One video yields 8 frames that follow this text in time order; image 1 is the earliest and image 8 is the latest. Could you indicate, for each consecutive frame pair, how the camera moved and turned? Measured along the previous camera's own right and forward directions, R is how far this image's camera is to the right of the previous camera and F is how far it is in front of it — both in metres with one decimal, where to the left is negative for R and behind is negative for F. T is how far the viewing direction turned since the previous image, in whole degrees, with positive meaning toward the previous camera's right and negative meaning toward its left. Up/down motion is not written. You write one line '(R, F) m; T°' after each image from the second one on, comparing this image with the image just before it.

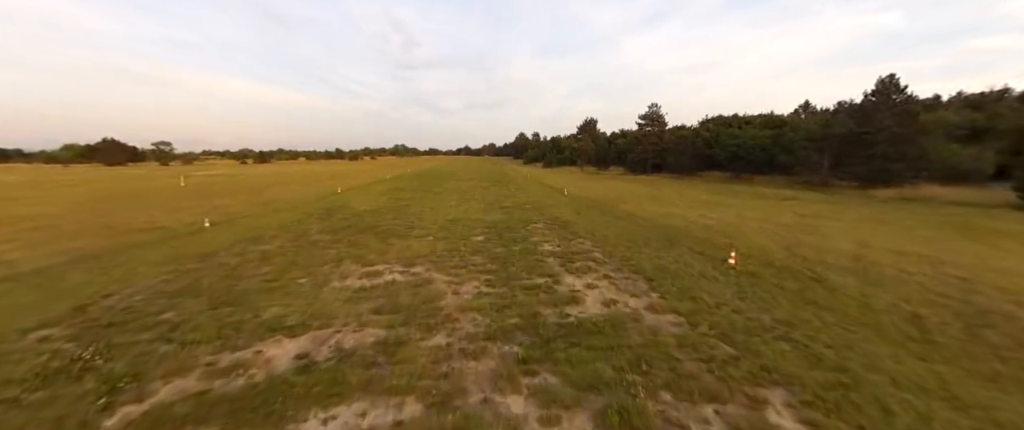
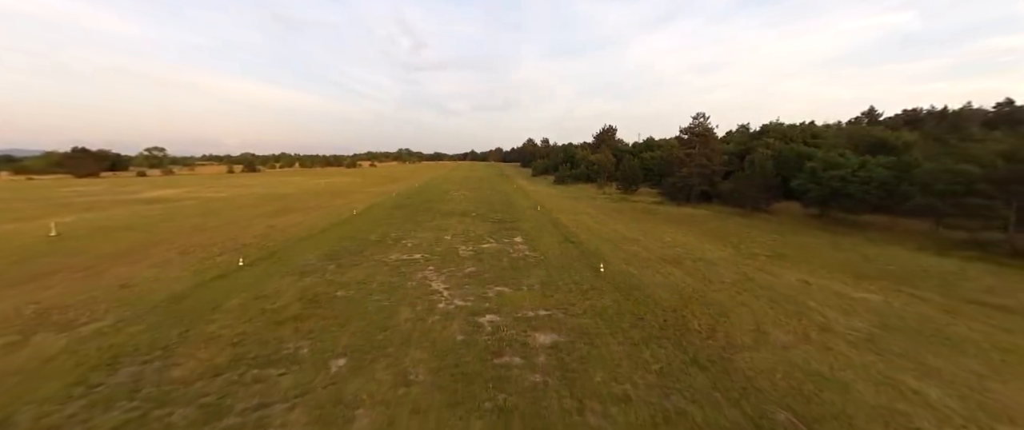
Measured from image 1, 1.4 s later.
(+0.1, +5.6) m; -1°
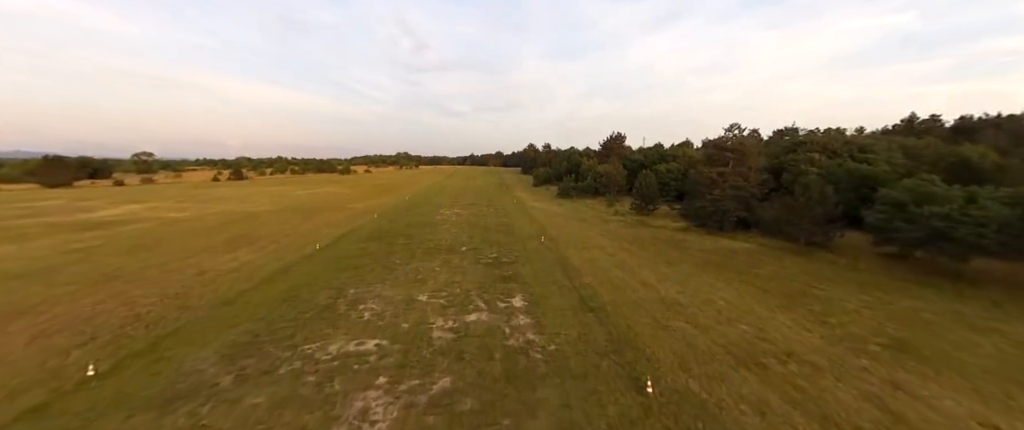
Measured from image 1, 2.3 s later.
(+0.1, +3.2) m; 0°
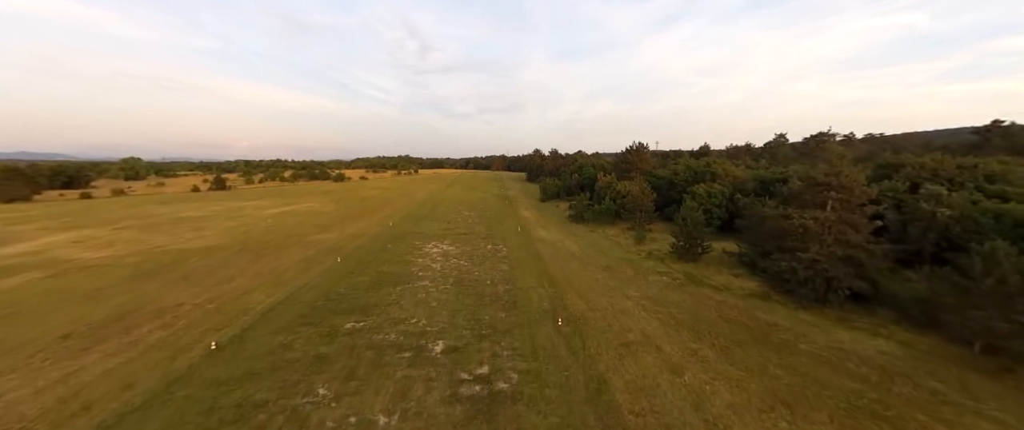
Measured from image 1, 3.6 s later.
(+0.1, +5.2) m; -1°
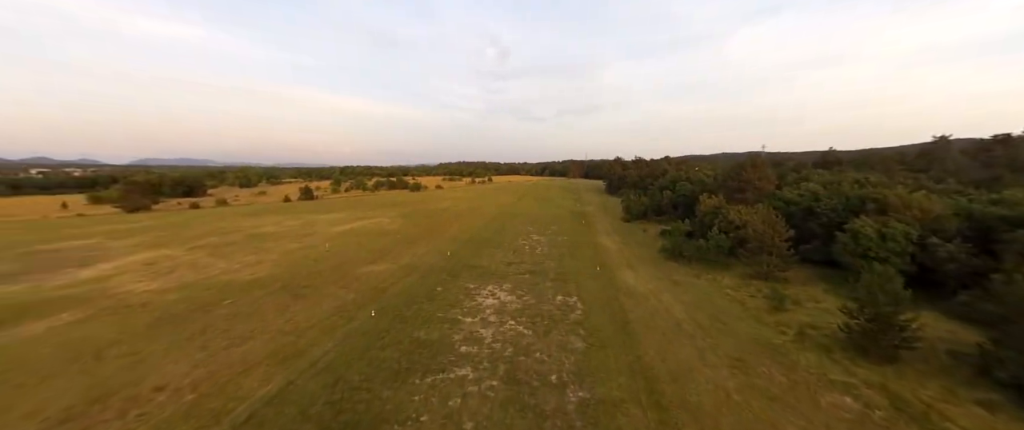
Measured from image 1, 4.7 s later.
(-0.3, +4.5) m; -12°
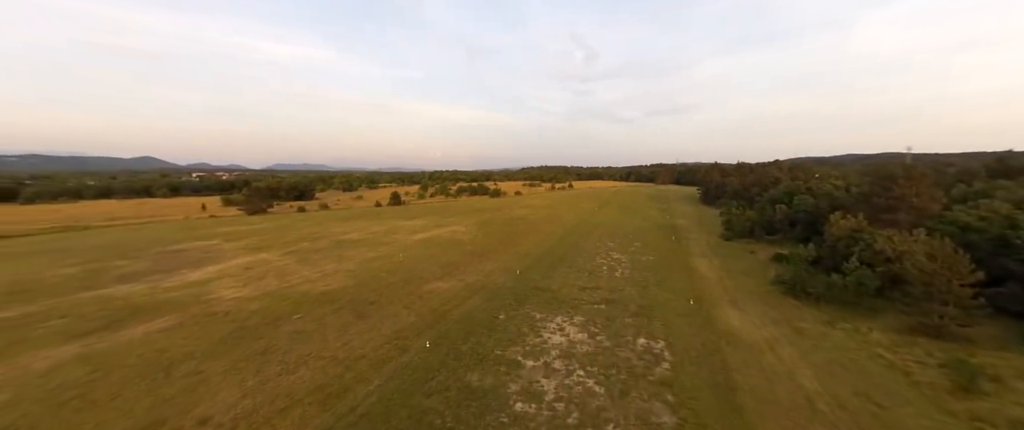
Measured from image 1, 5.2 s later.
(+0.1, +2.0) m; -12°
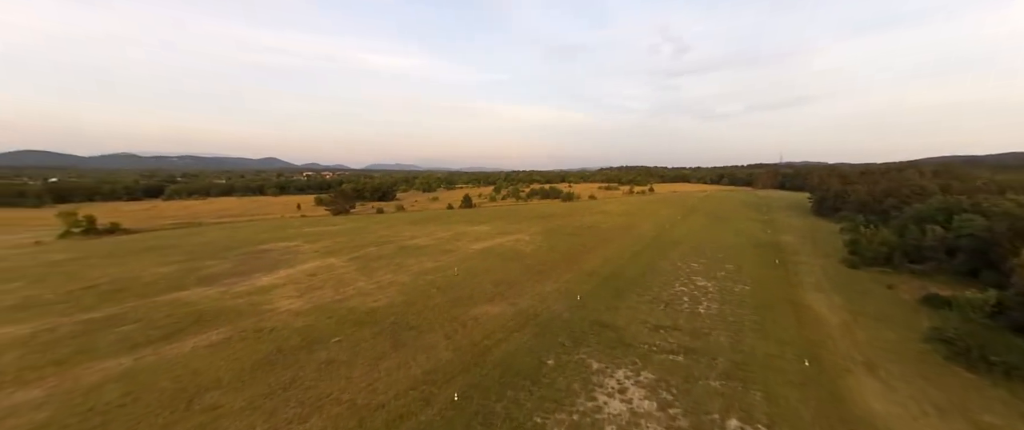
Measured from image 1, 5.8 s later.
(+0.7, +2.4) m; -12°
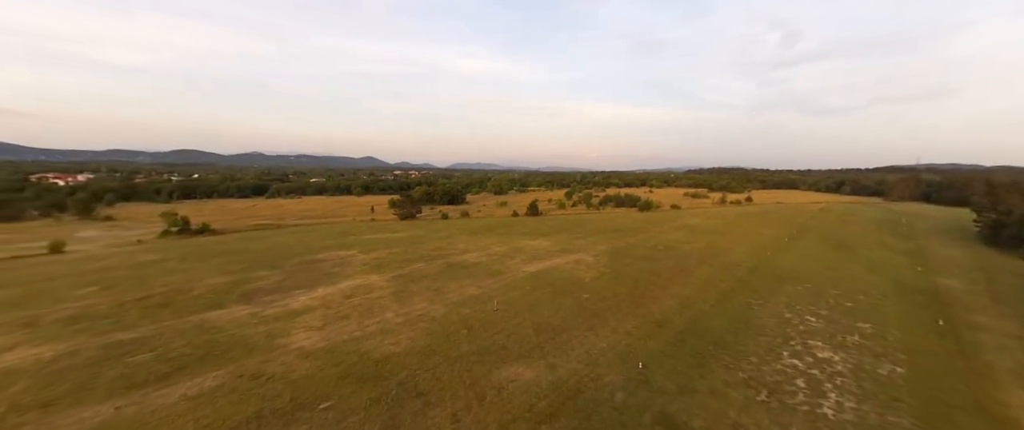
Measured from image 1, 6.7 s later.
(+1.2, +3.7) m; -12°
